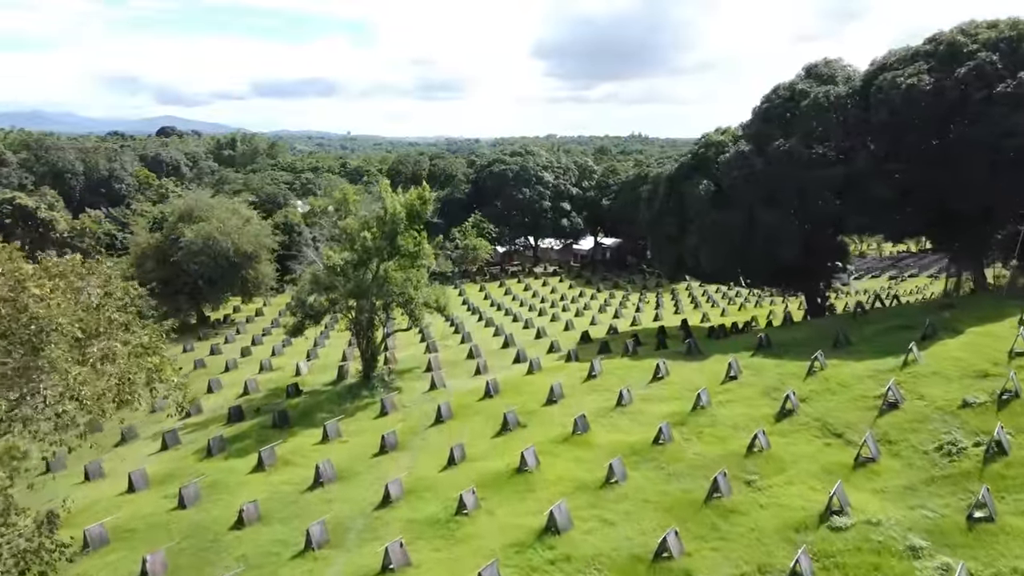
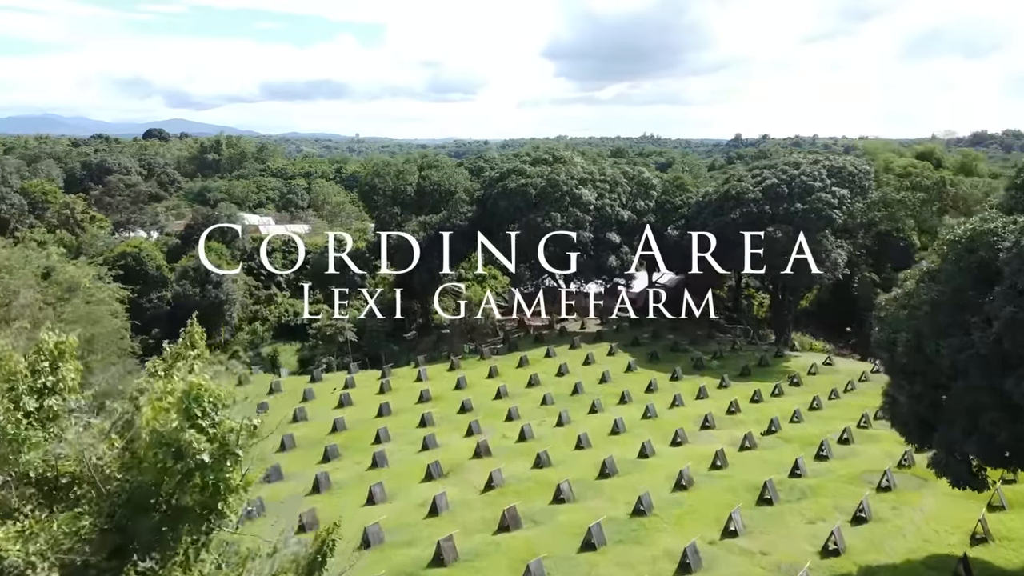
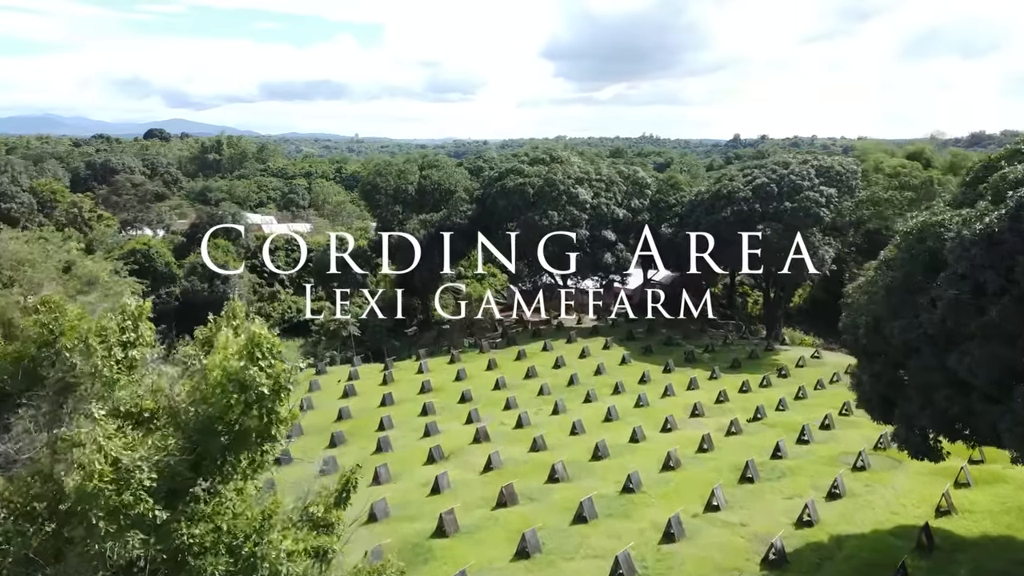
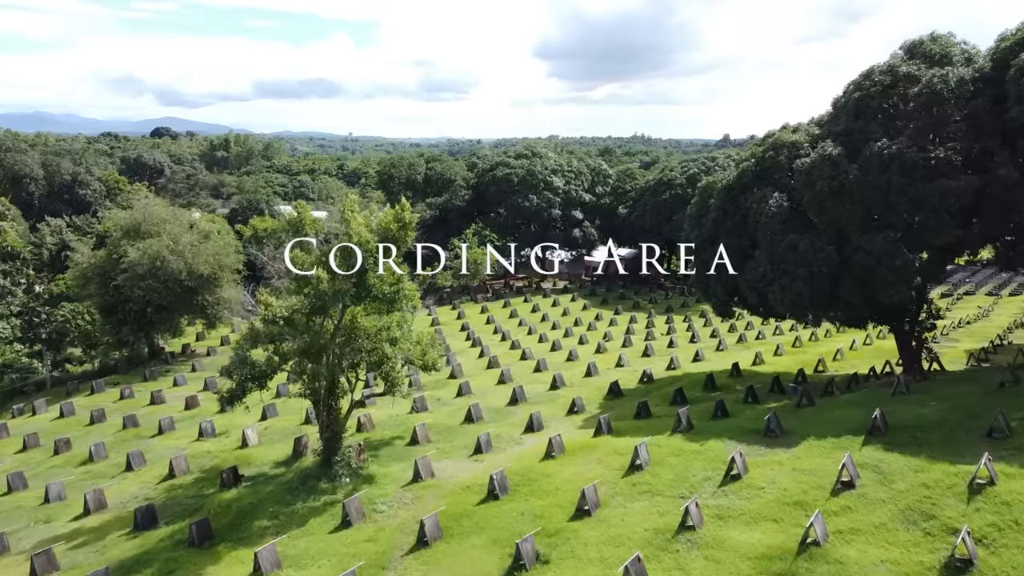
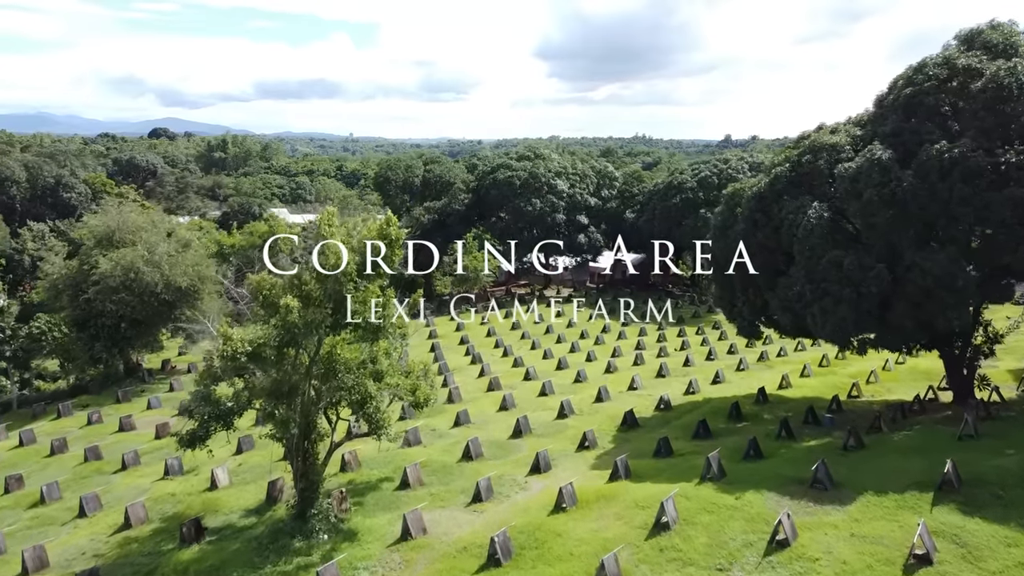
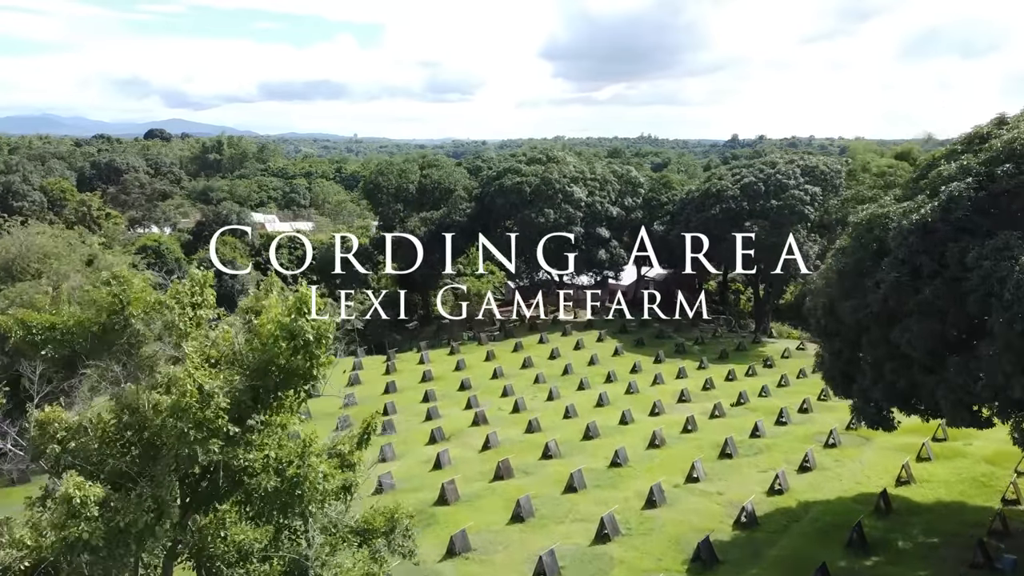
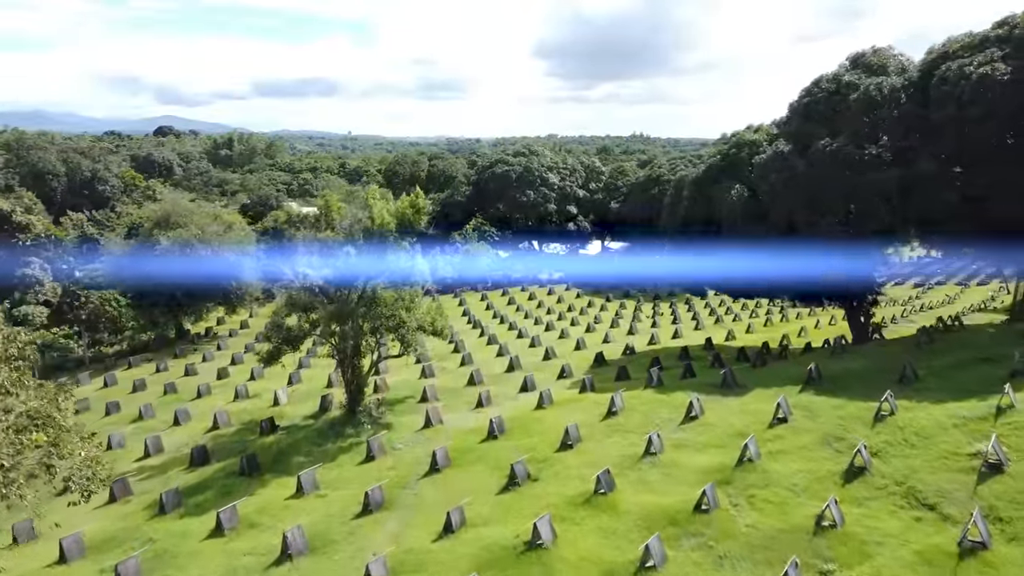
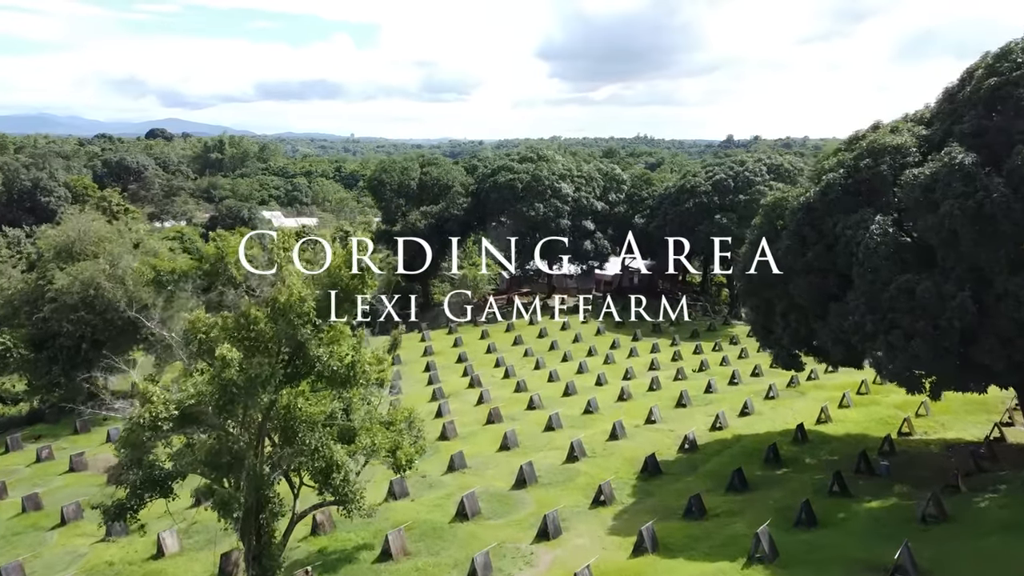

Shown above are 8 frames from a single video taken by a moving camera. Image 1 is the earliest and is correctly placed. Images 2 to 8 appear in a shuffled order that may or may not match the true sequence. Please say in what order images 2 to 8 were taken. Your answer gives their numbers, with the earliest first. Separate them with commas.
7, 4, 5, 8, 6, 3, 2
